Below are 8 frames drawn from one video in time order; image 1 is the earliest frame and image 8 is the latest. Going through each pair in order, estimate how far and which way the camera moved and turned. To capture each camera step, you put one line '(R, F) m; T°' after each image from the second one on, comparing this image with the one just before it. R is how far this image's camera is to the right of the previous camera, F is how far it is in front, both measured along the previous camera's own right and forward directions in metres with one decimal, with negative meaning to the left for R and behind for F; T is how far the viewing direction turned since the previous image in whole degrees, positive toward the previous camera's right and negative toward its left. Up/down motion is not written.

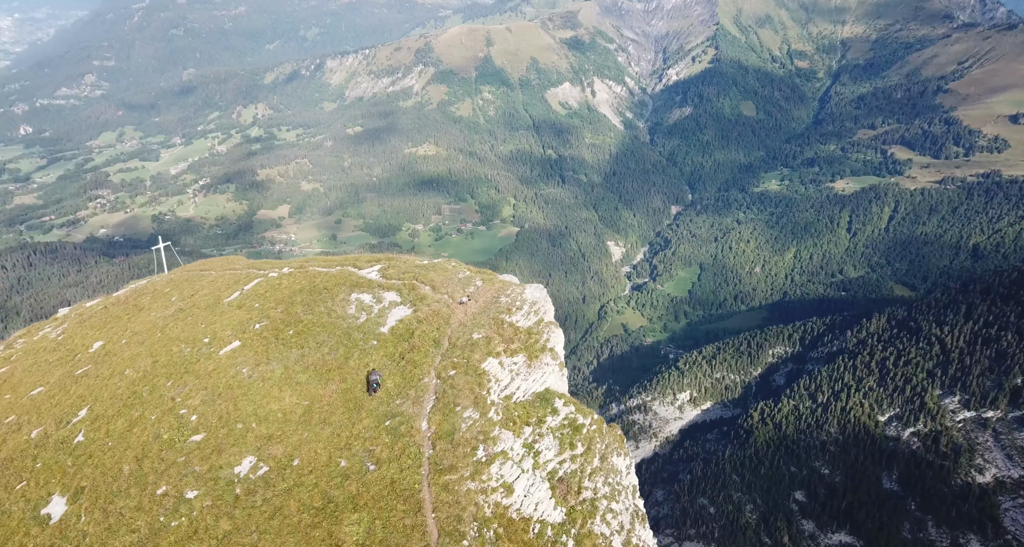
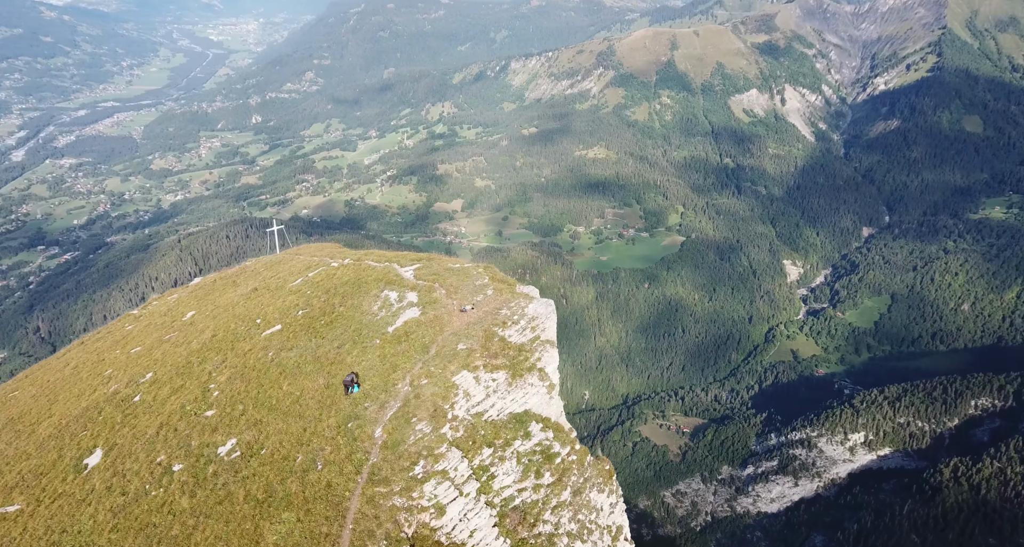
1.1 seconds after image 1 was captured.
(+6.4, +1.7) m; -15°
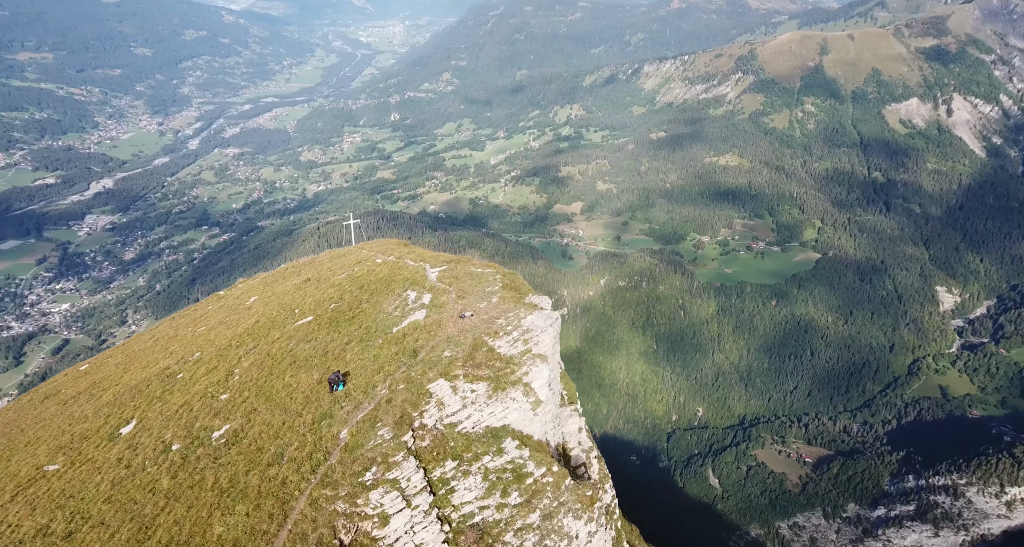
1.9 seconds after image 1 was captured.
(+4.8, +1.3) m; -11°
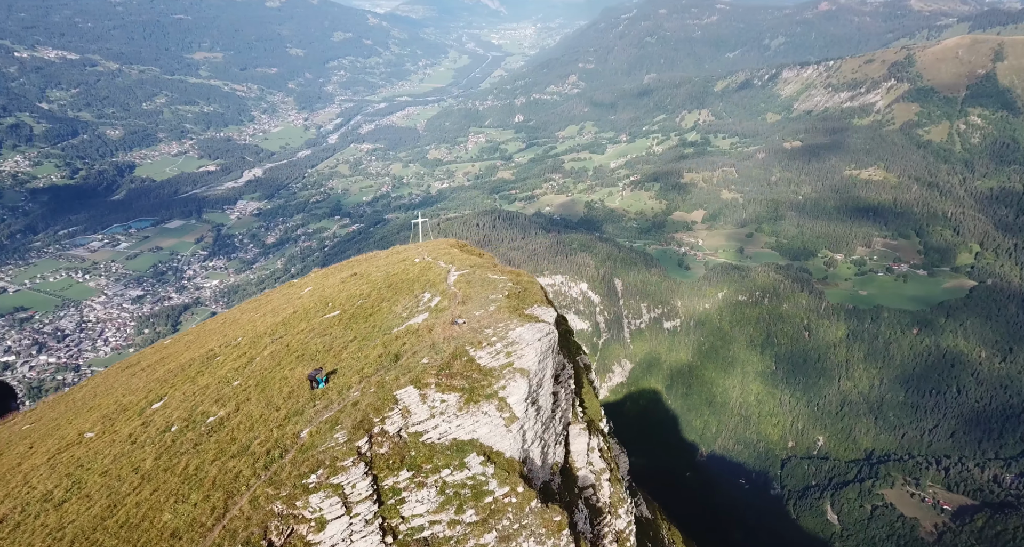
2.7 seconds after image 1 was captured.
(+4.7, +1.5) m; -10°
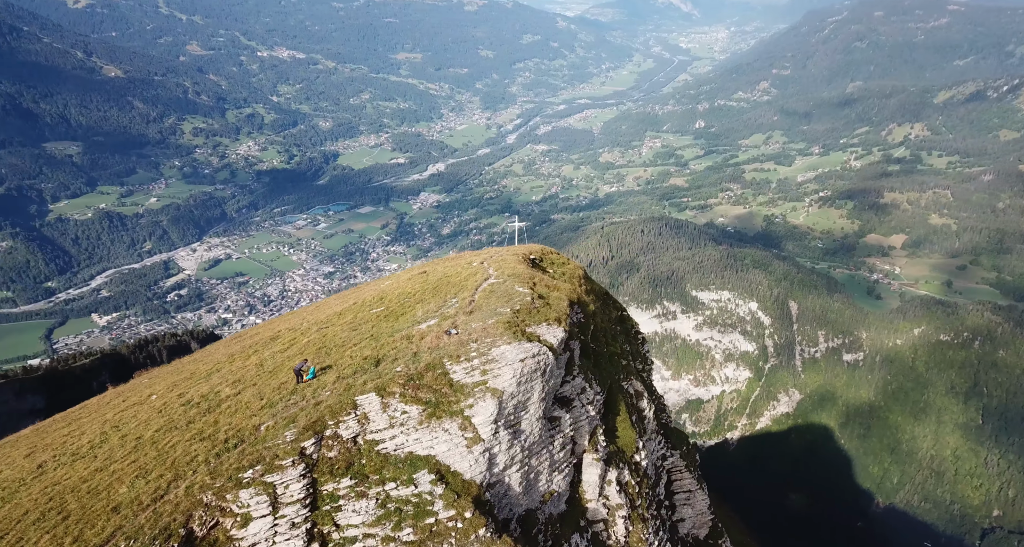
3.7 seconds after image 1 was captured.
(+6.2, +2.1) m; -14°
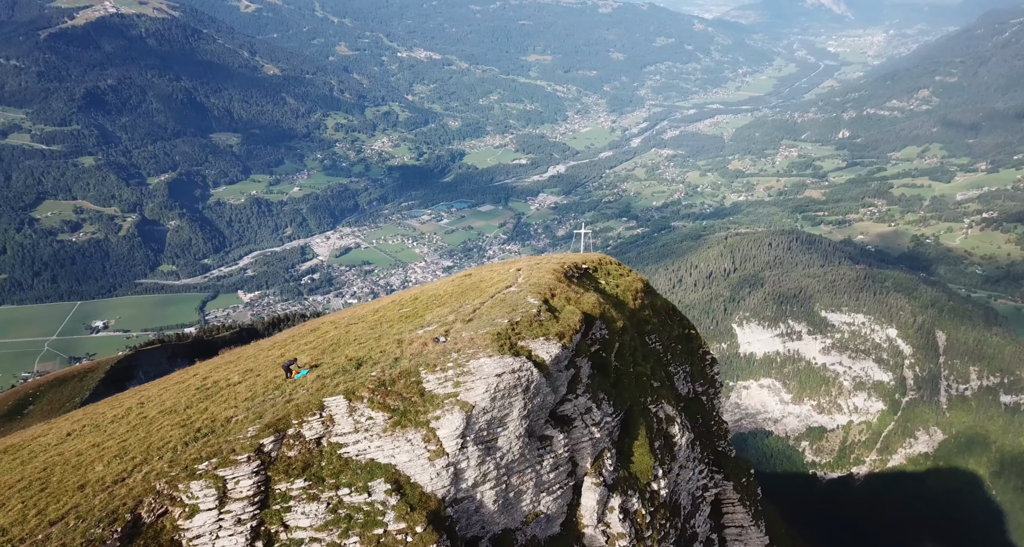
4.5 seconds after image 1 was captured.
(+4.5, +1.3) m; -10°
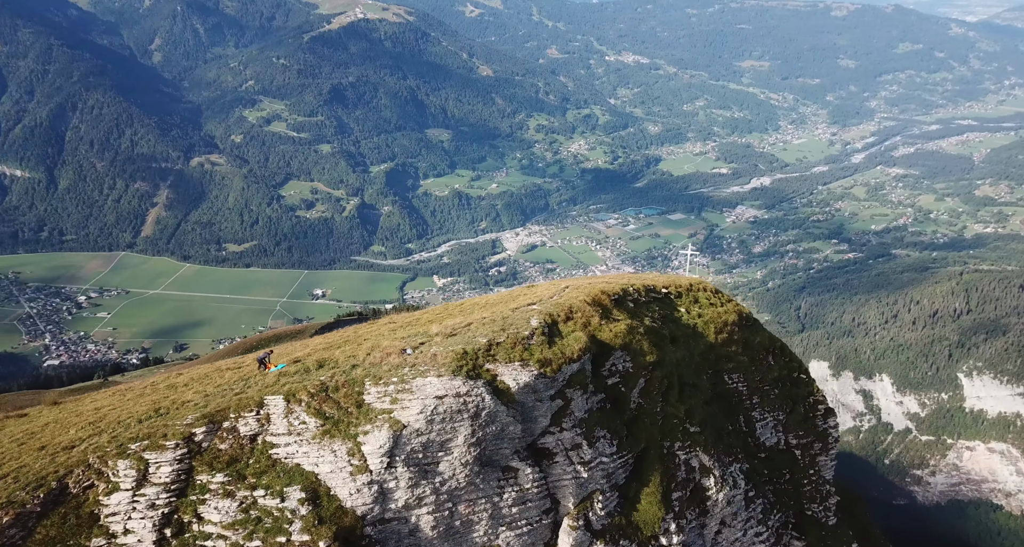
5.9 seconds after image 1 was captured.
(+7.5, +2.5) m; -17°
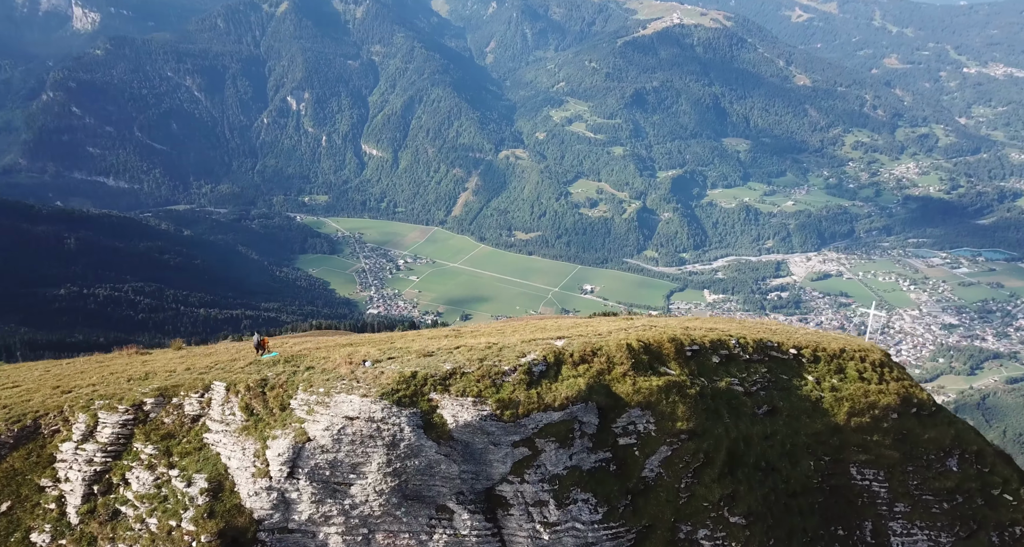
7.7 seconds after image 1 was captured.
(+9.6, +4.7) m; -24°
